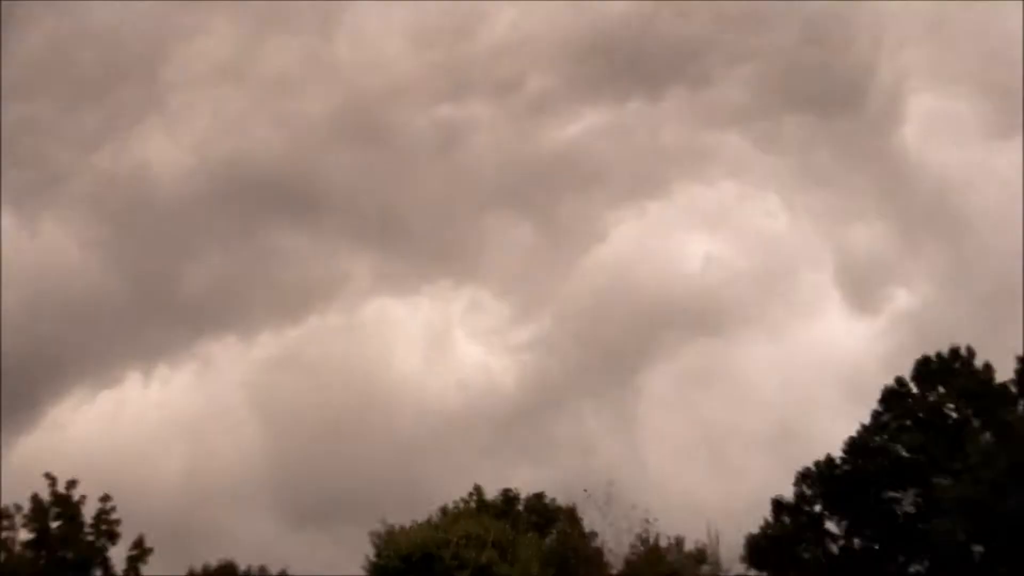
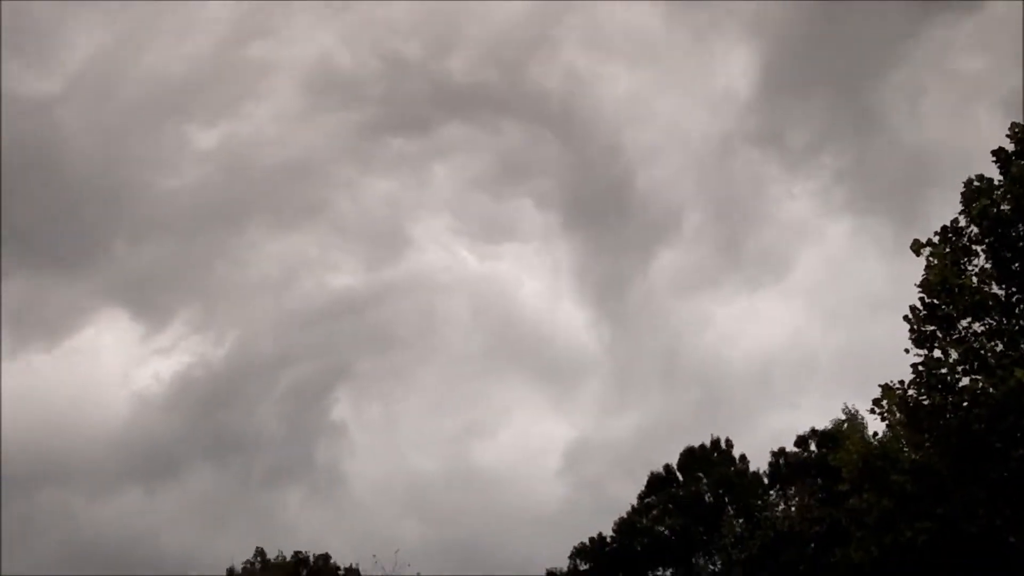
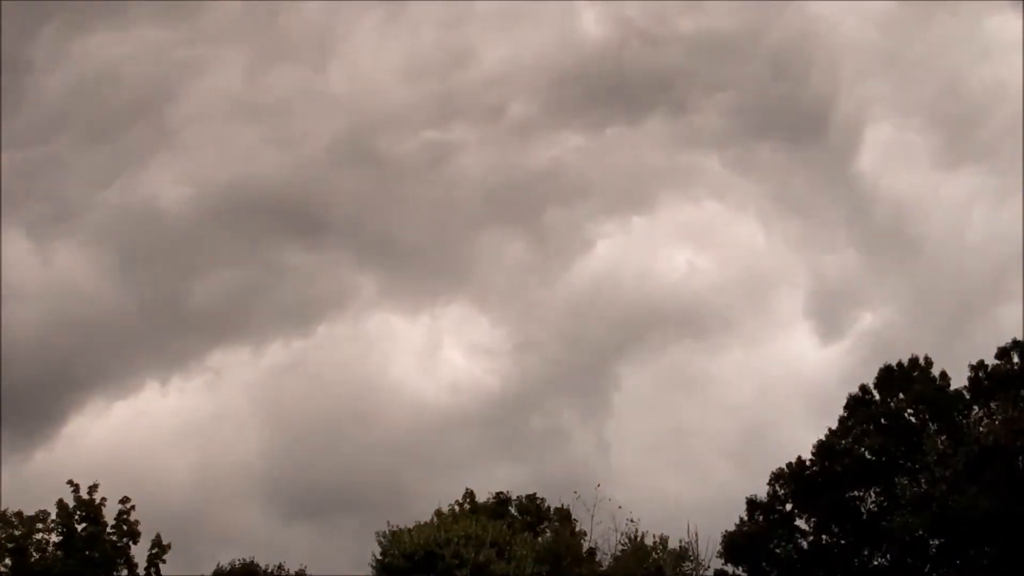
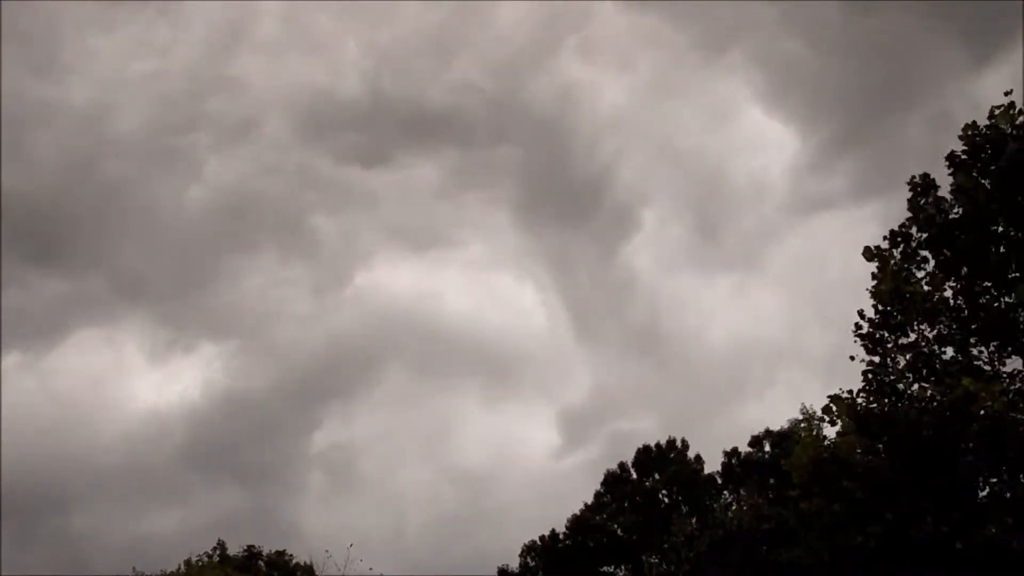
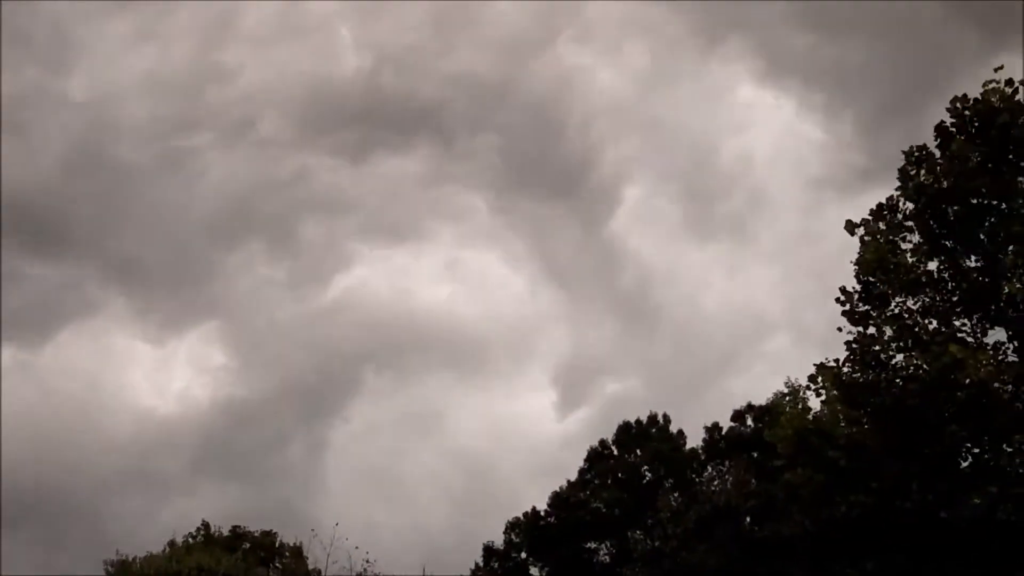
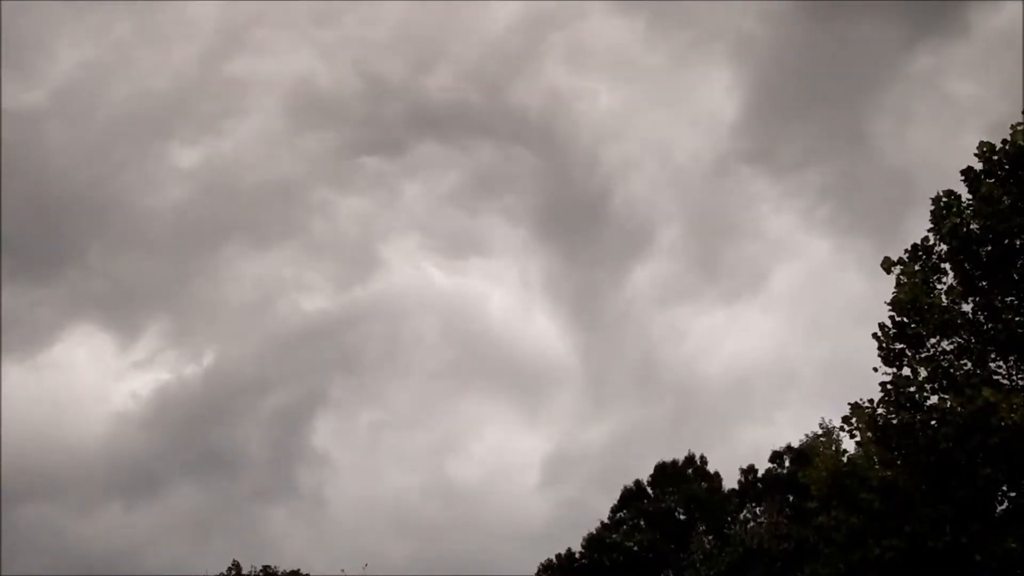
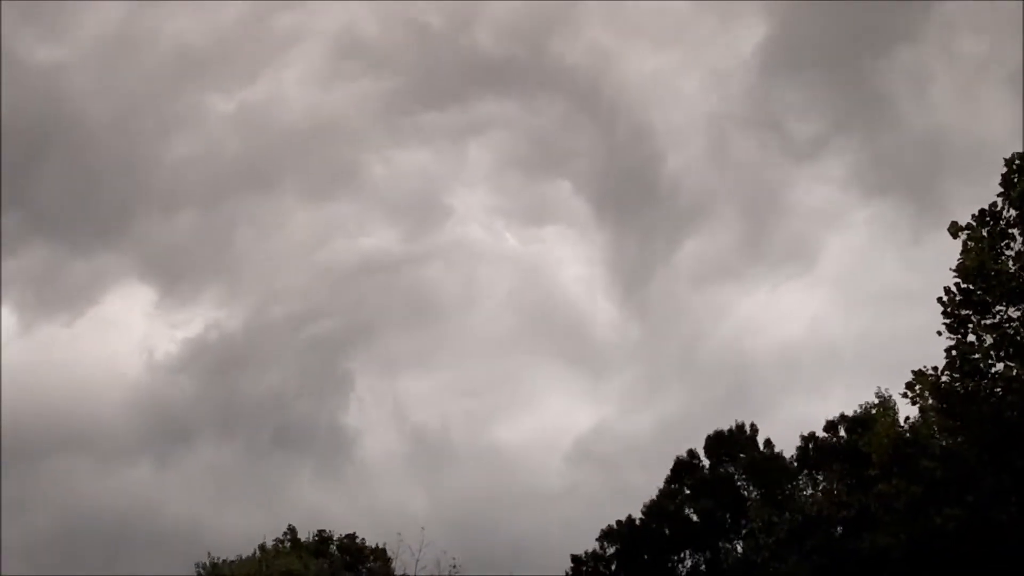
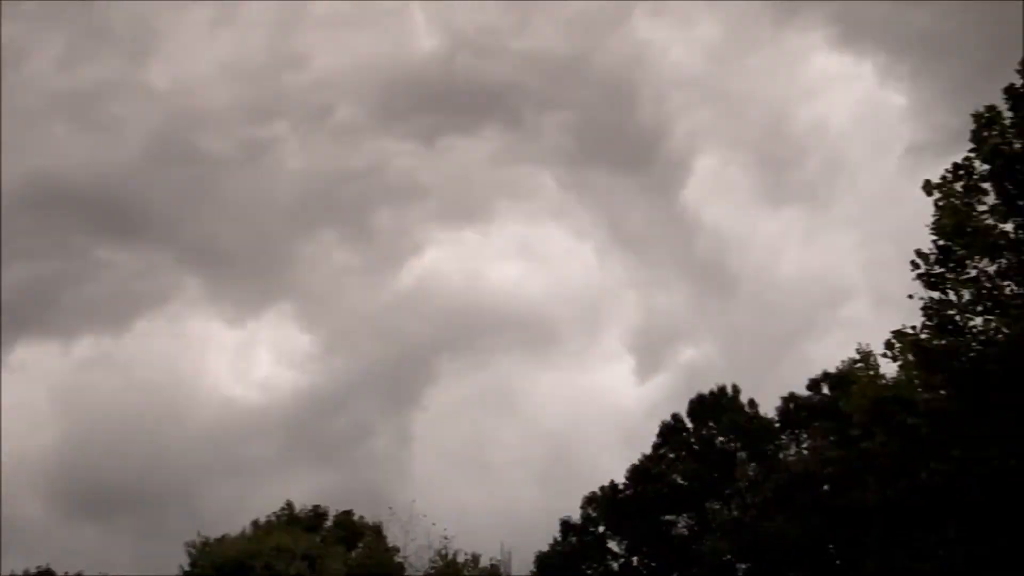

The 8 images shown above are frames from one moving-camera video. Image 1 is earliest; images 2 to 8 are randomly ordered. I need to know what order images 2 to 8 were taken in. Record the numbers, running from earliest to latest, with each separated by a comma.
3, 8, 5, 4, 6, 2, 7
